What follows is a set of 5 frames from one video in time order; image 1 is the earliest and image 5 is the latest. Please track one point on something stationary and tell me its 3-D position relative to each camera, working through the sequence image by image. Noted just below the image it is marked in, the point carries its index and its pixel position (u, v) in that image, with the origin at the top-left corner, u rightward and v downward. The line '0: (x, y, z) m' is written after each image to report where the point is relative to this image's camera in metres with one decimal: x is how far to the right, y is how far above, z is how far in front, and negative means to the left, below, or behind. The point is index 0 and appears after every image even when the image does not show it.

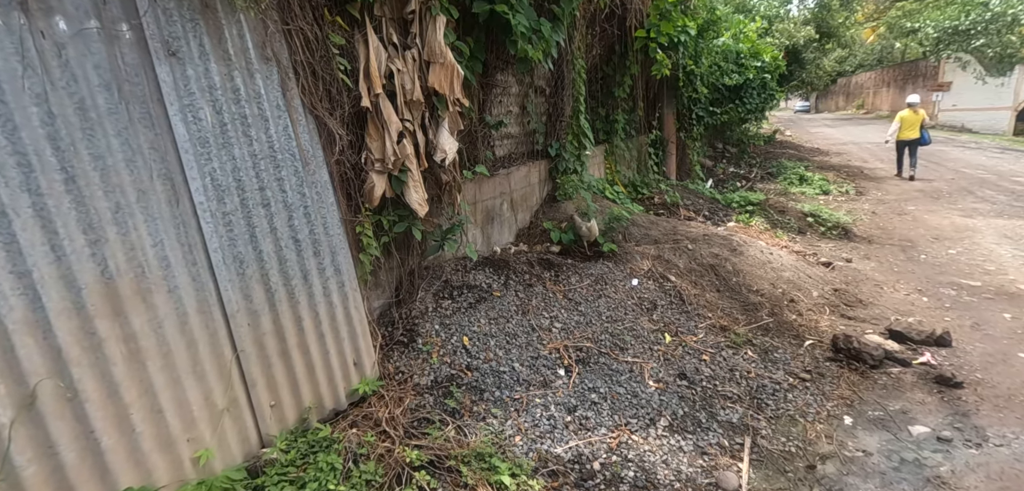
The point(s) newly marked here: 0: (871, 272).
0: (+3.6, -0.3, +4.8) m
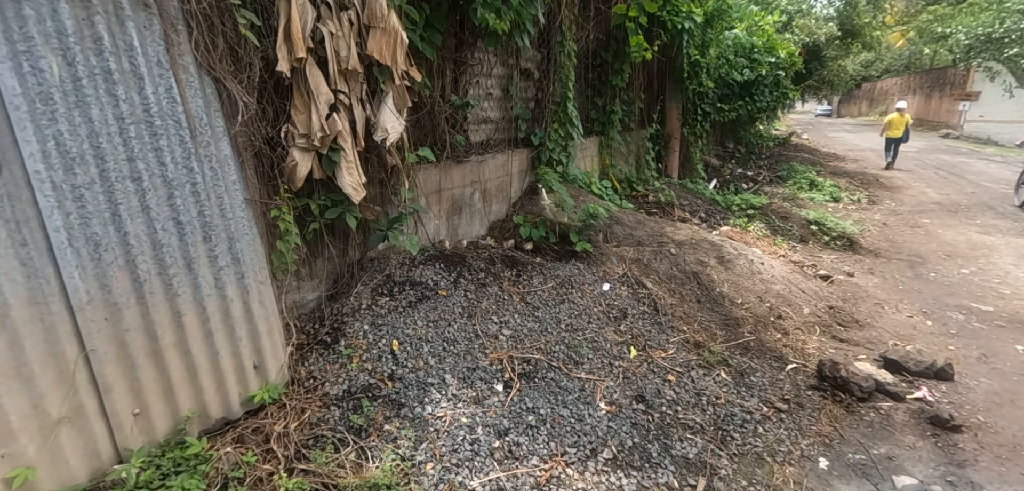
0: (+3.3, -0.4, +4.5) m
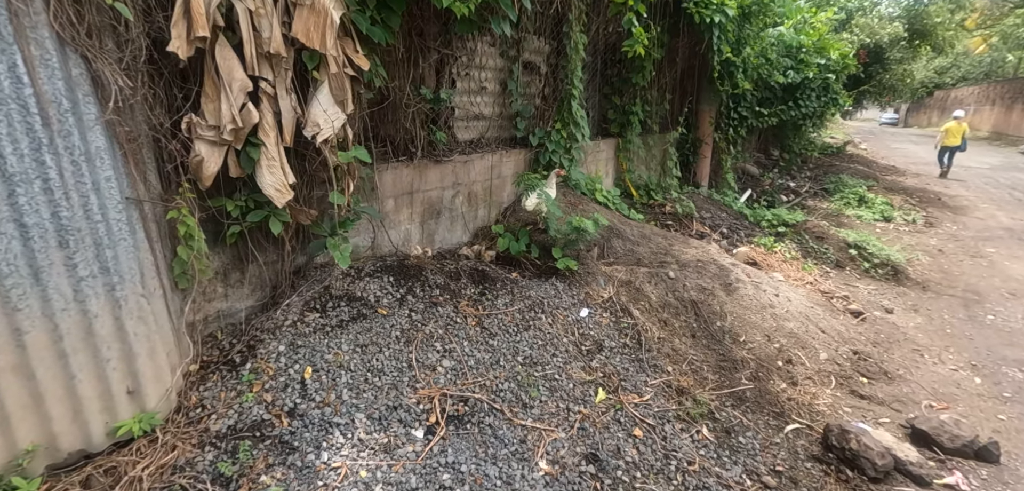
0: (+3.2, -0.7, +3.8) m
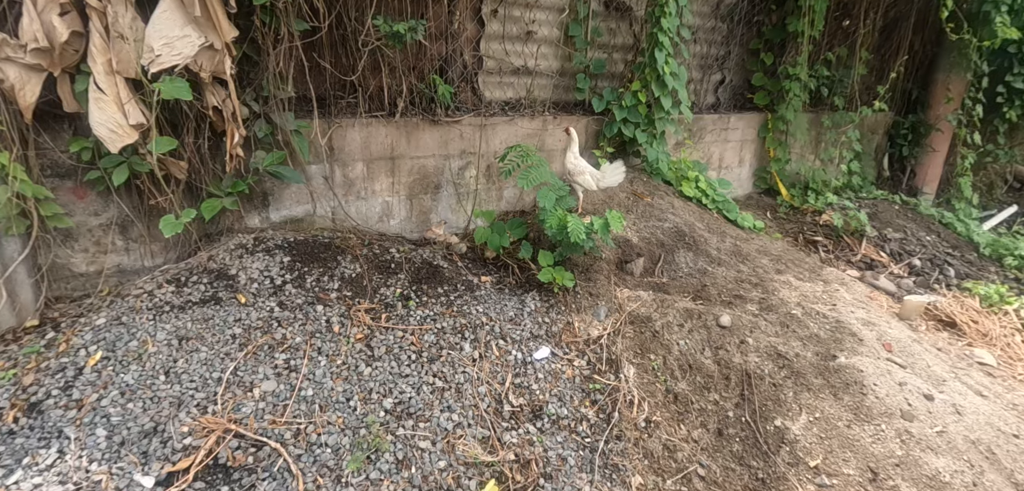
0: (+2.9, -1.1, +1.8) m
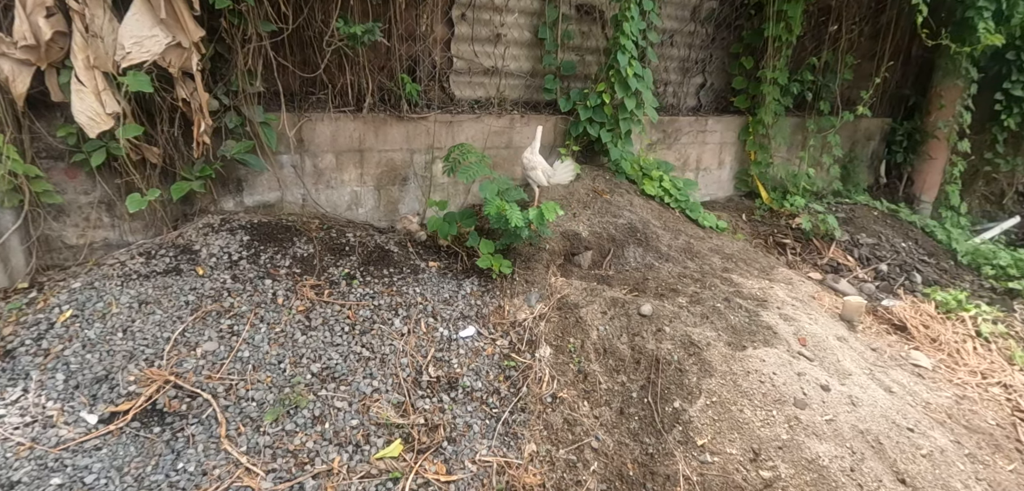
0: (+2.6, -1.1, +1.8) m
